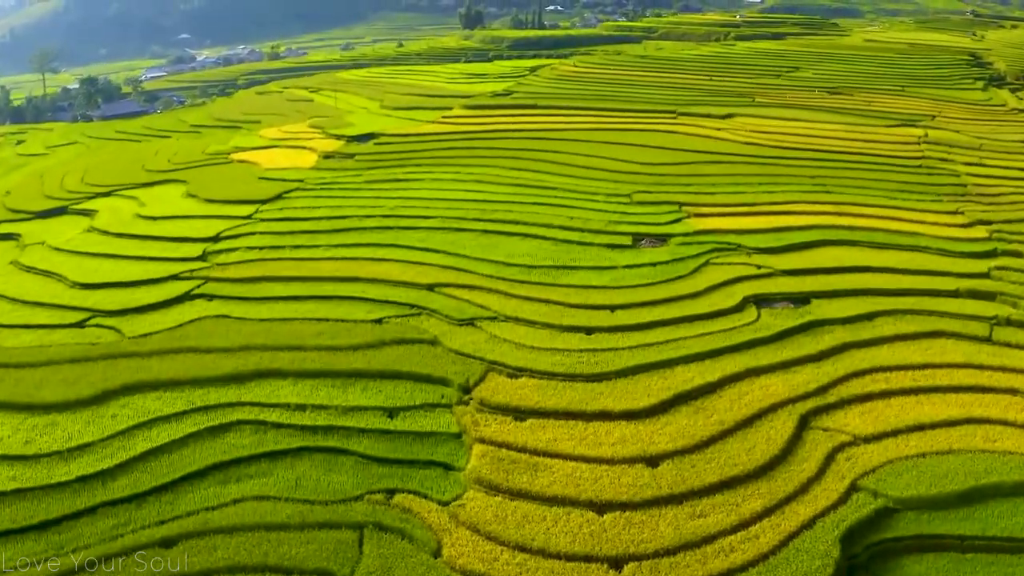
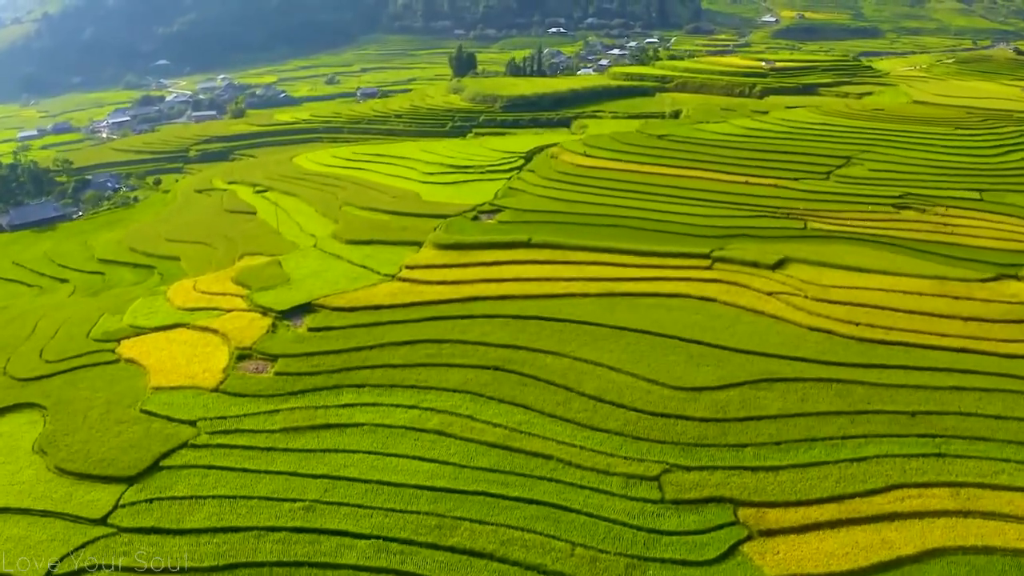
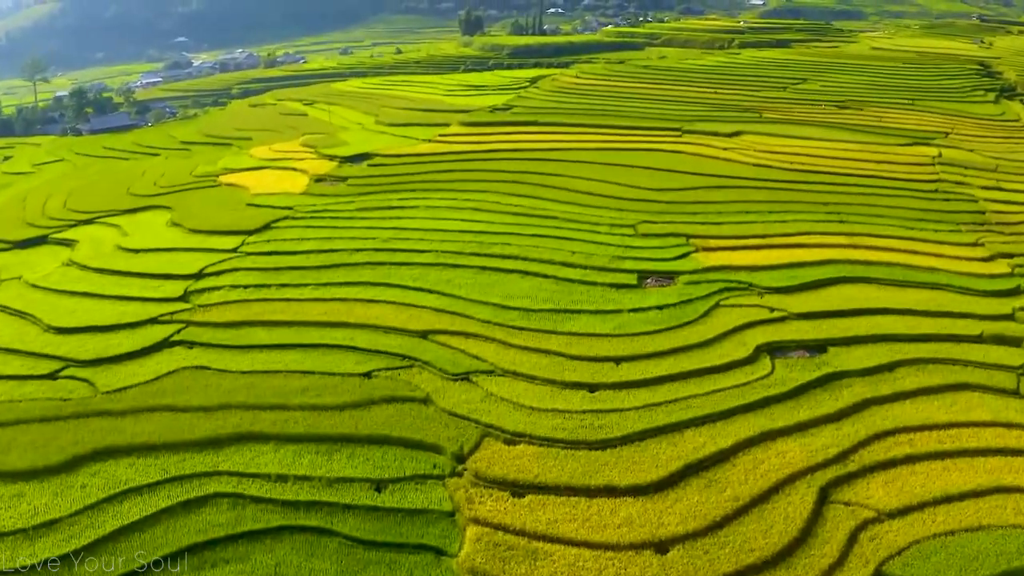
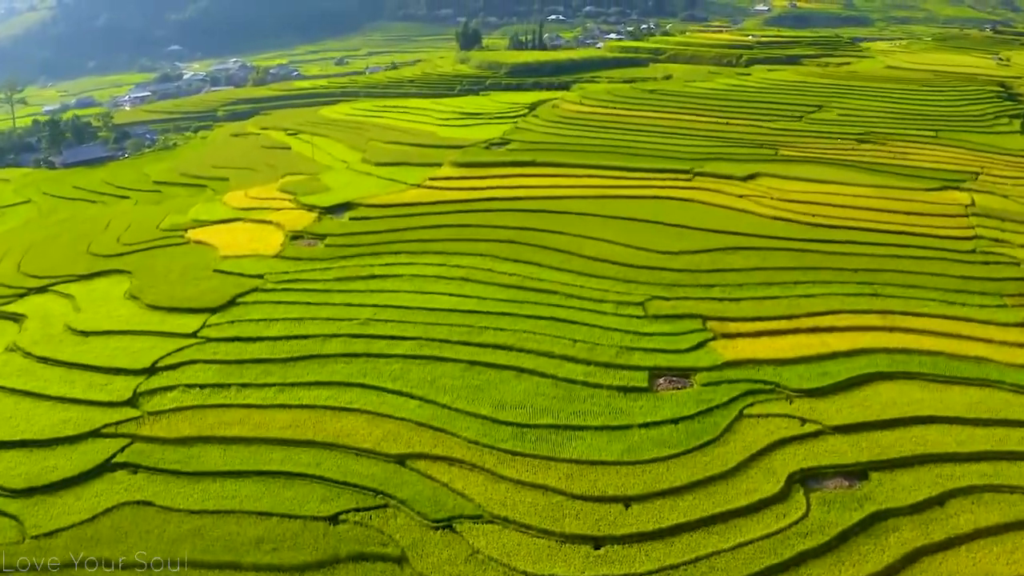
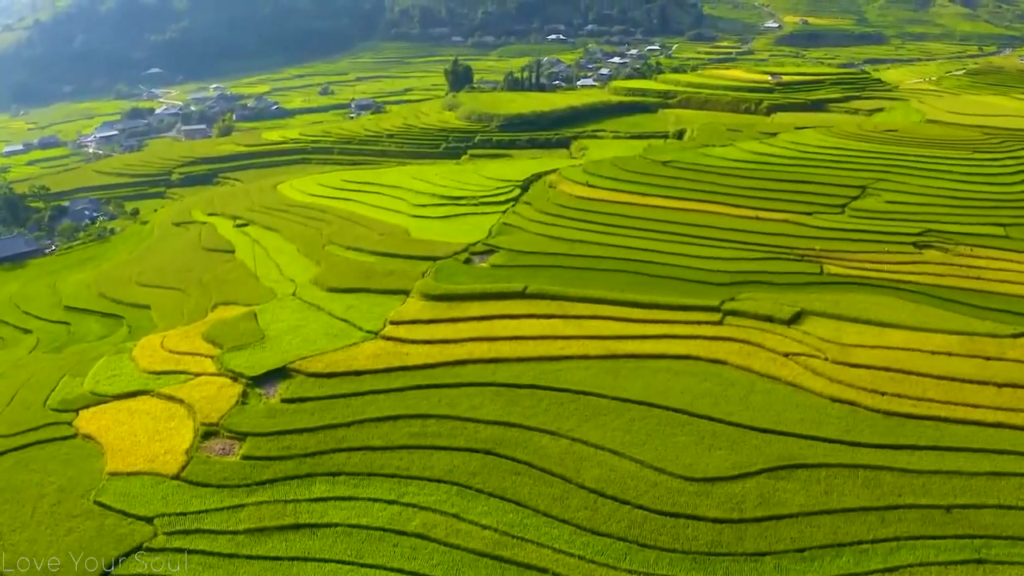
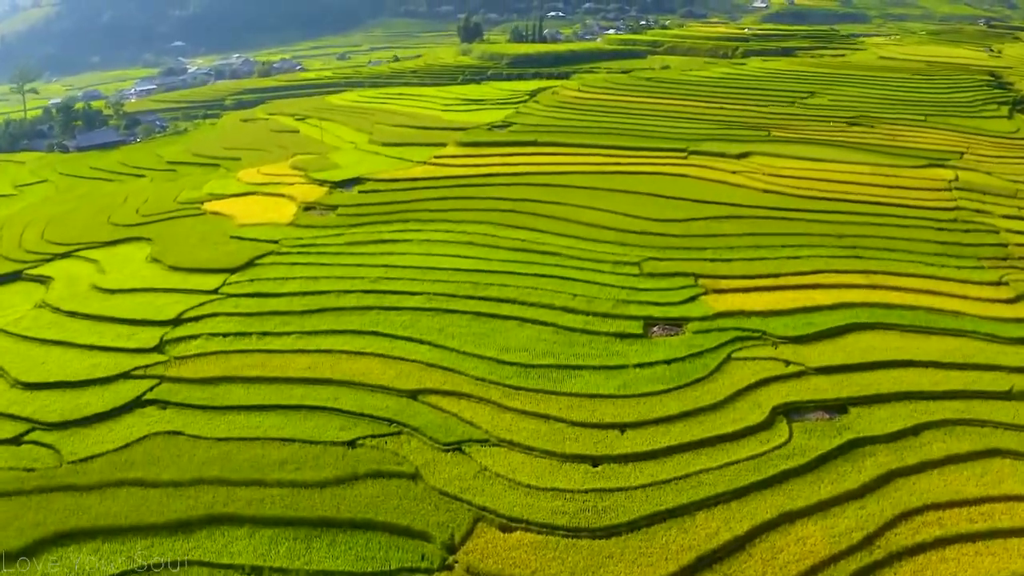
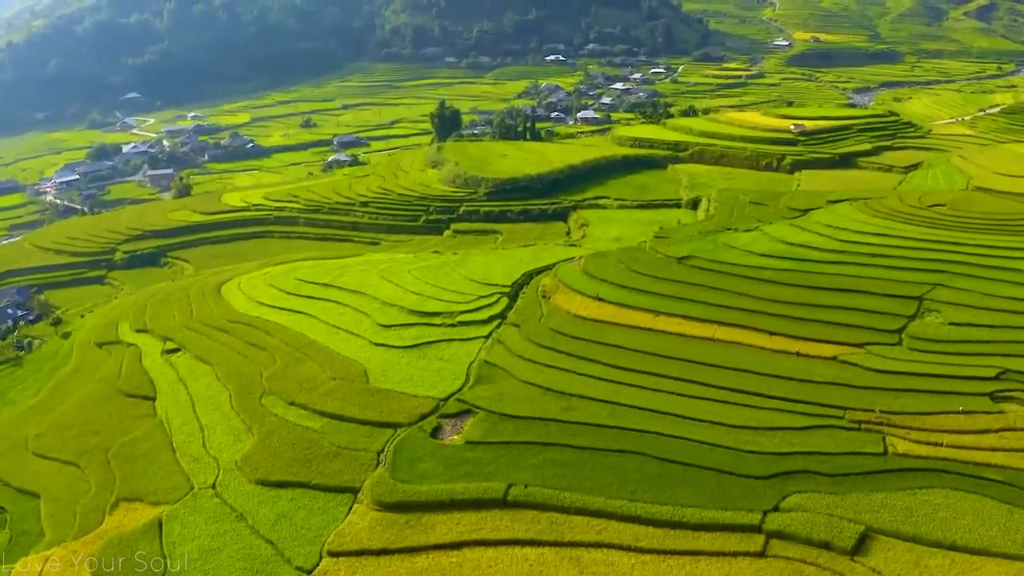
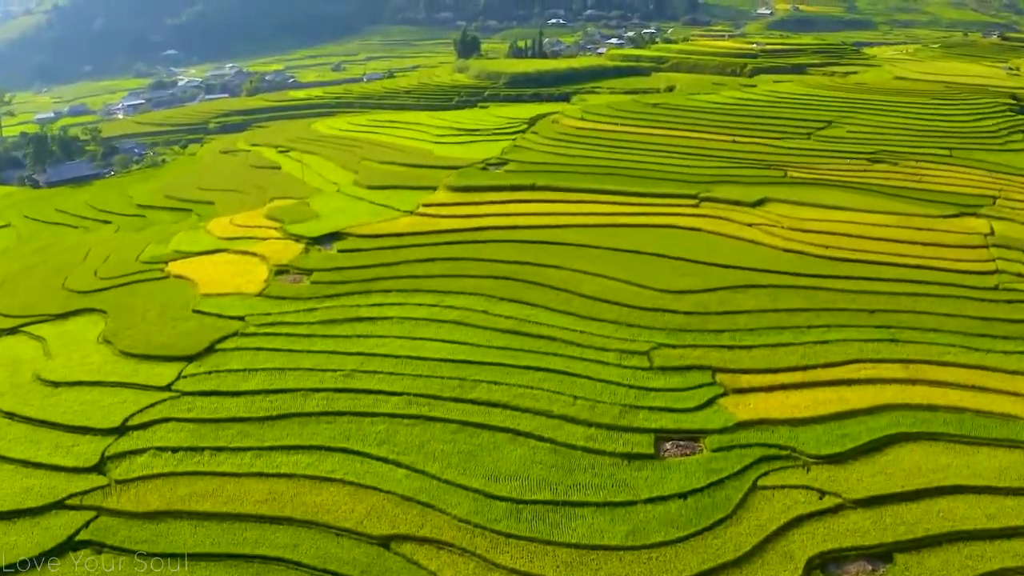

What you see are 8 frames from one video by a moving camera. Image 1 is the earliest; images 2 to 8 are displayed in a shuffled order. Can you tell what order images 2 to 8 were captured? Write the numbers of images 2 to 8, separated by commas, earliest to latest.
3, 6, 4, 8, 2, 5, 7
